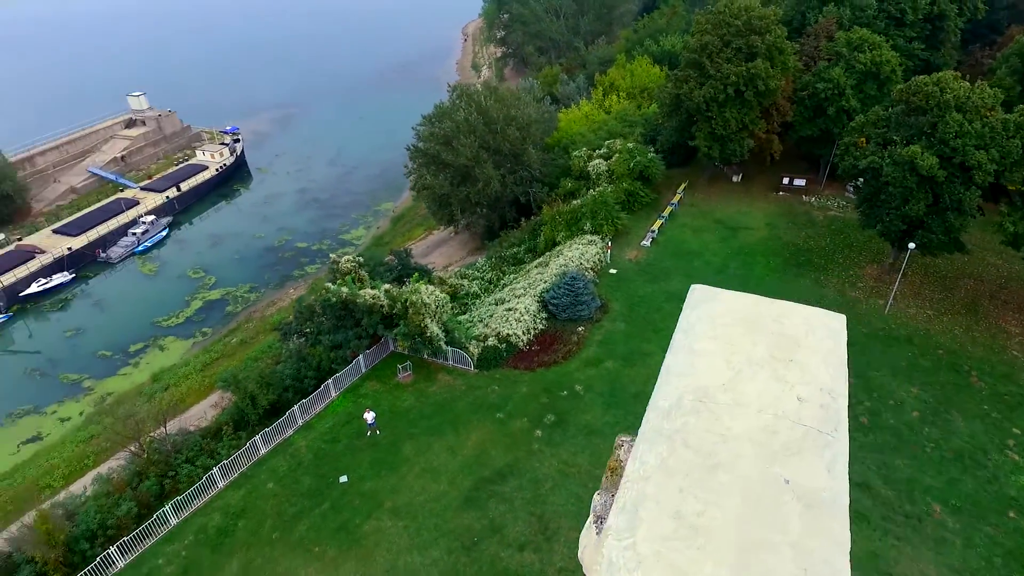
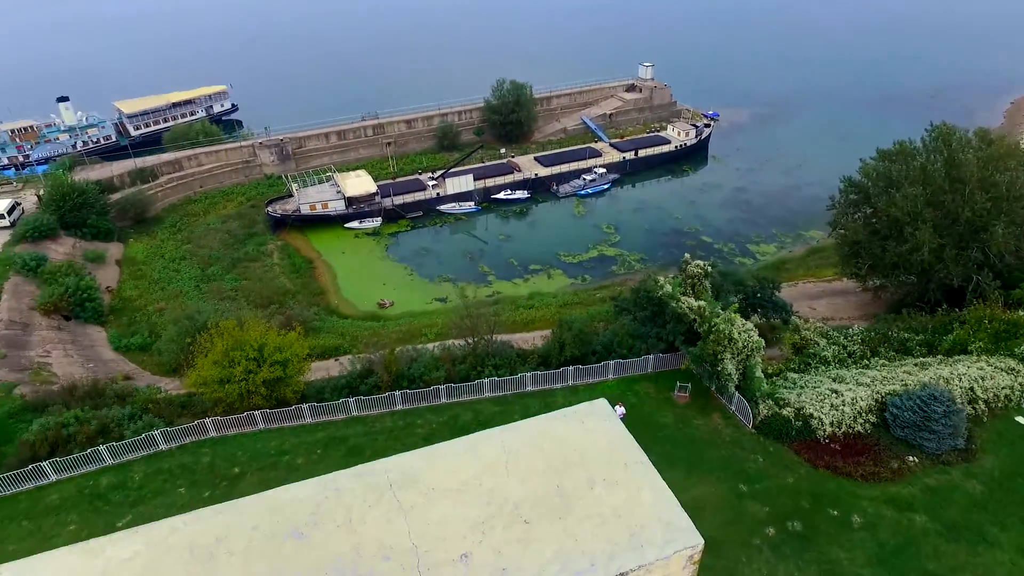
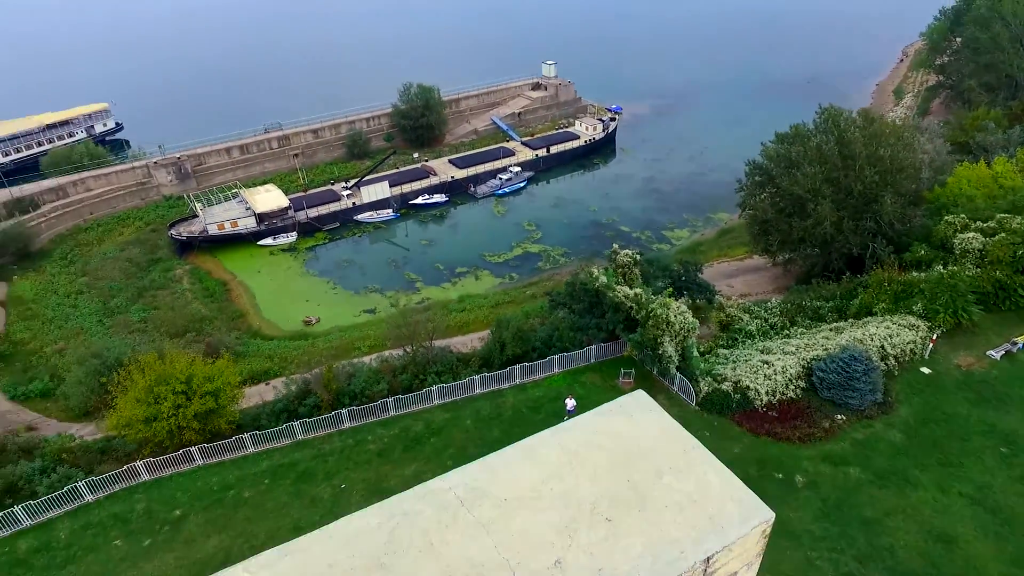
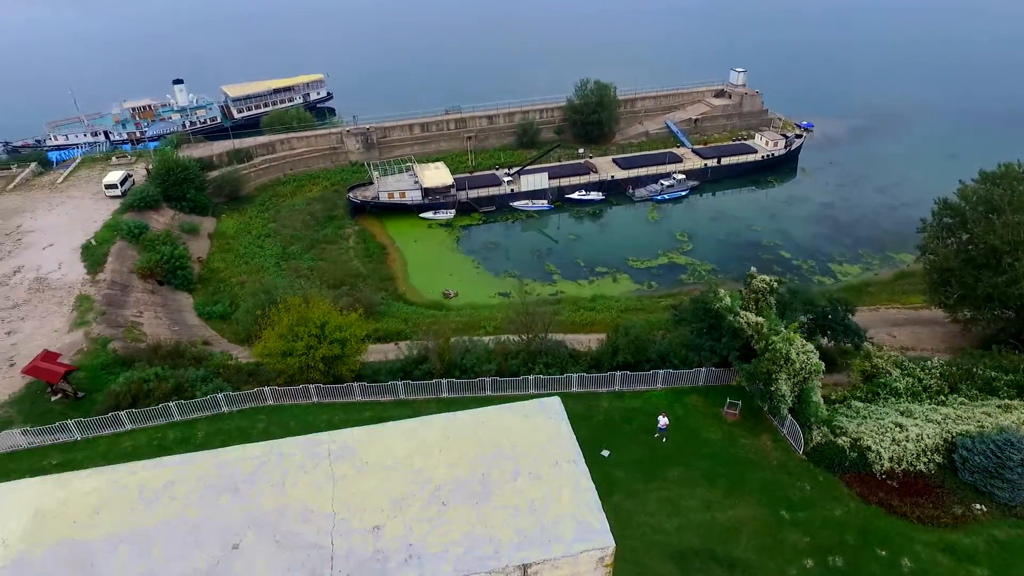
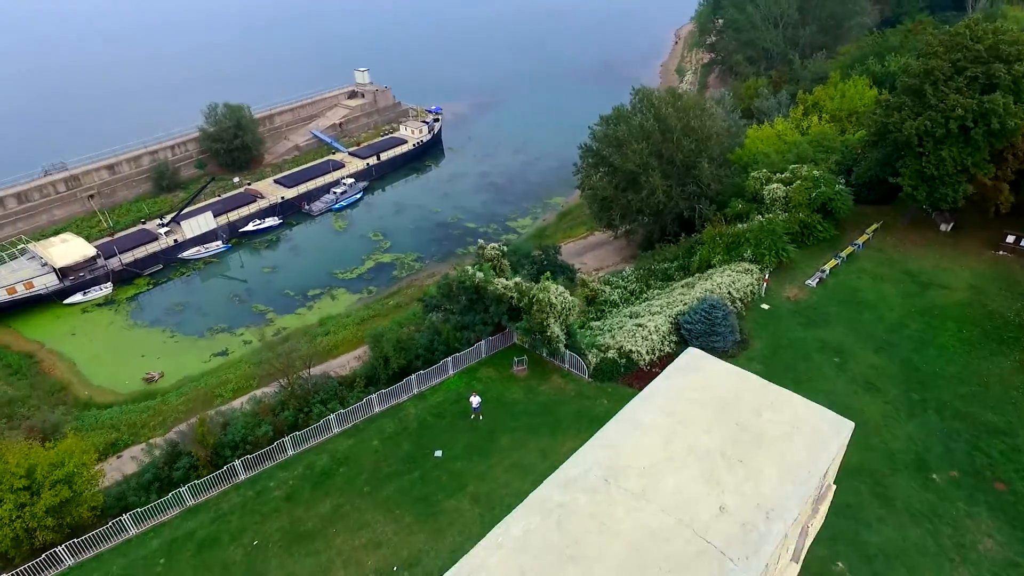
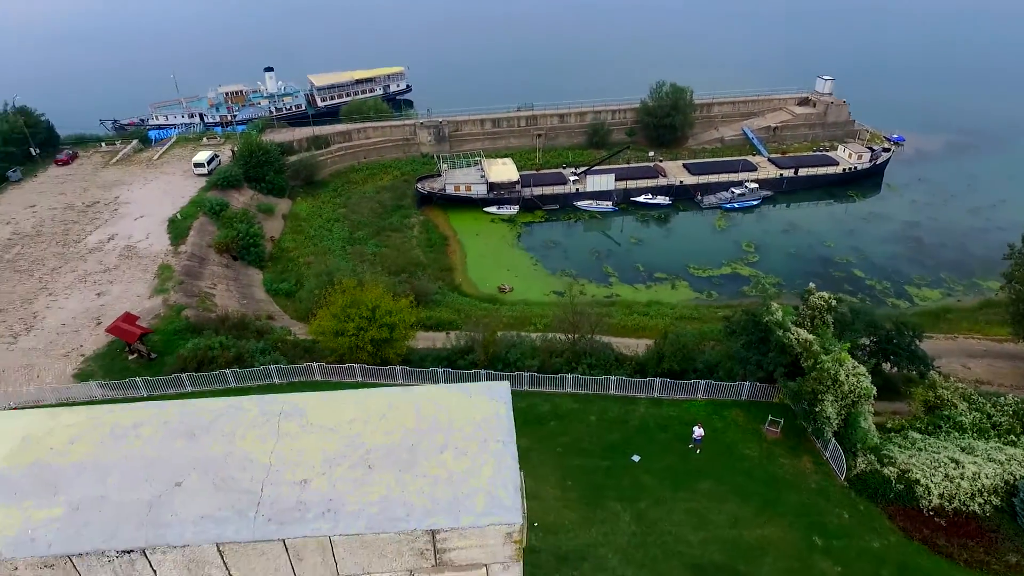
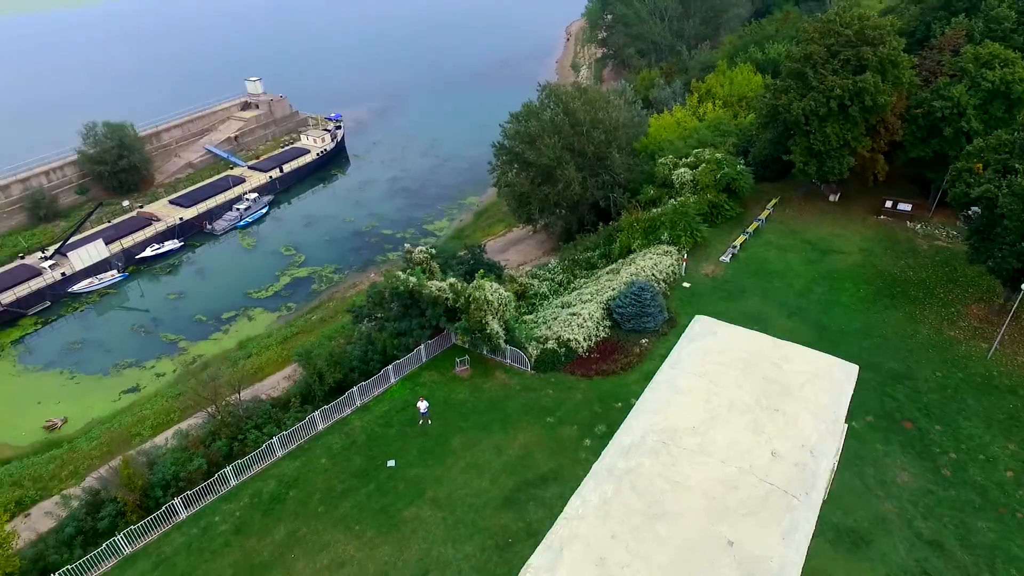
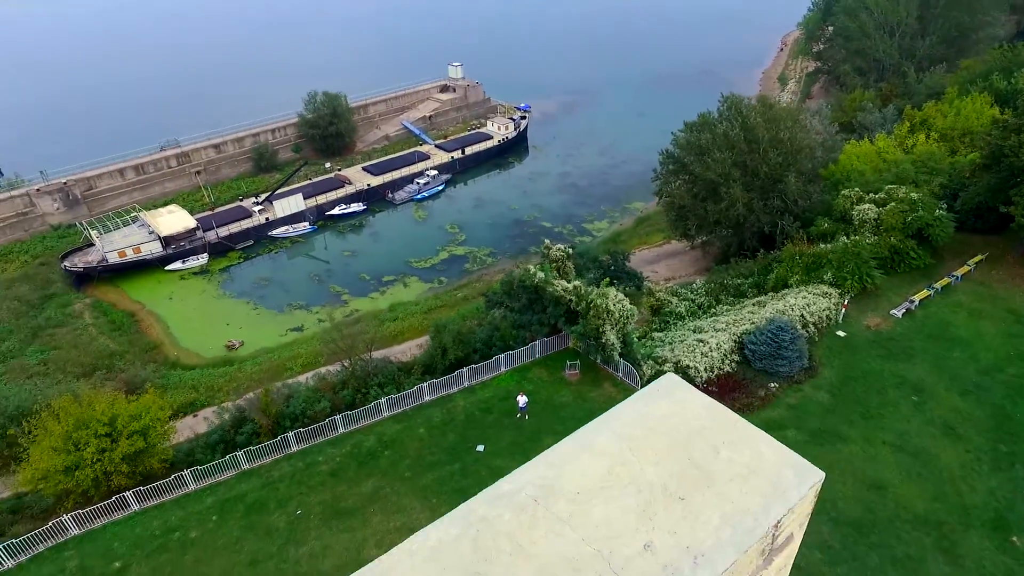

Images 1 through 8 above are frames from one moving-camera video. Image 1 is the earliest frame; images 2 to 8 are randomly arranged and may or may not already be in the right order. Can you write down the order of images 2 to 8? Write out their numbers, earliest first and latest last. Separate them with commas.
7, 5, 8, 3, 2, 4, 6
